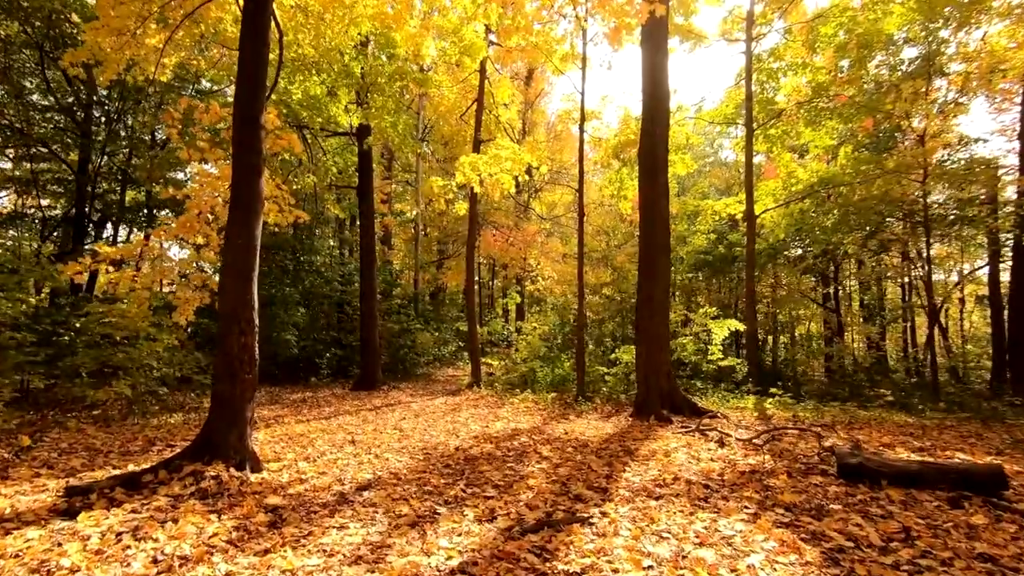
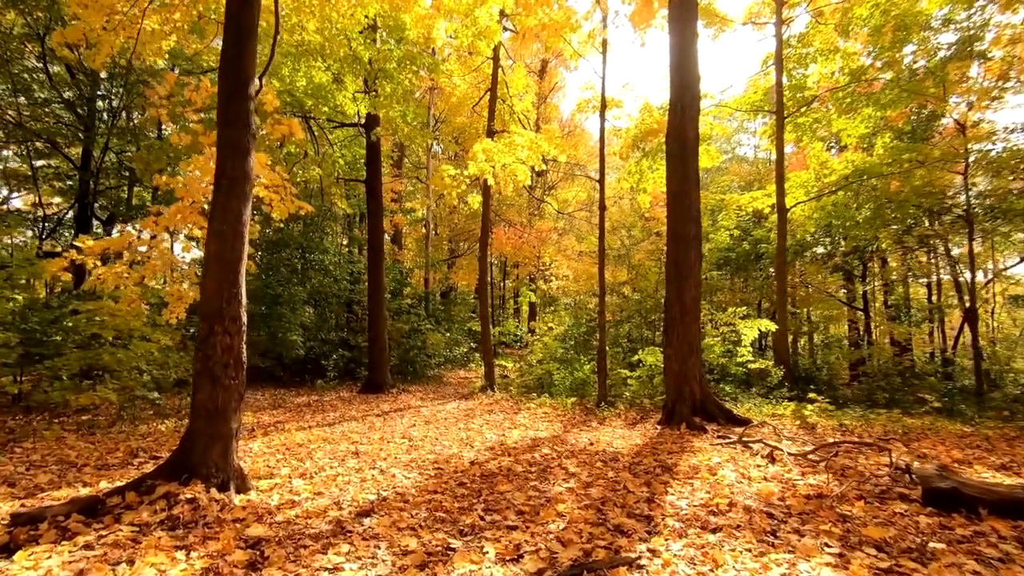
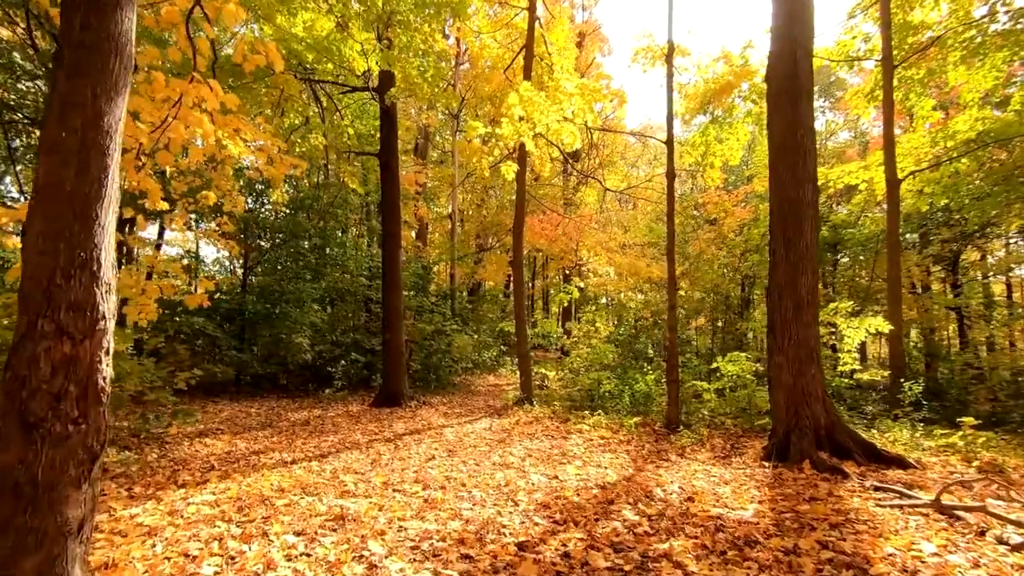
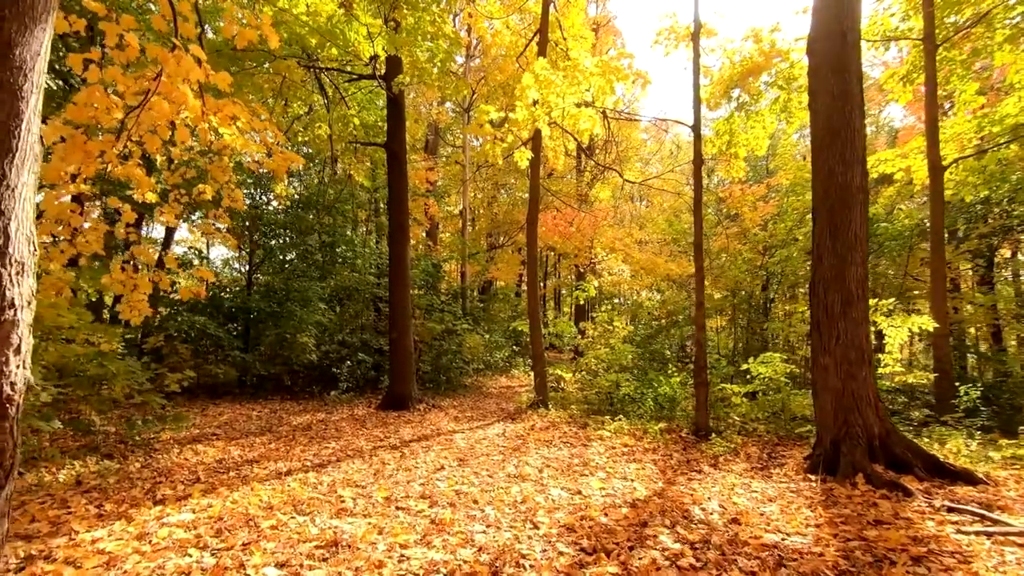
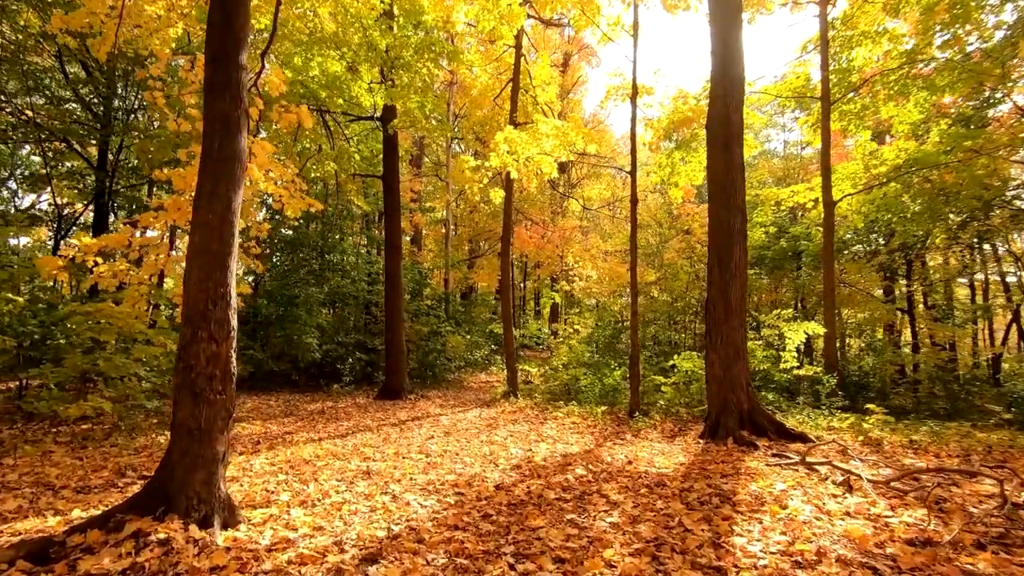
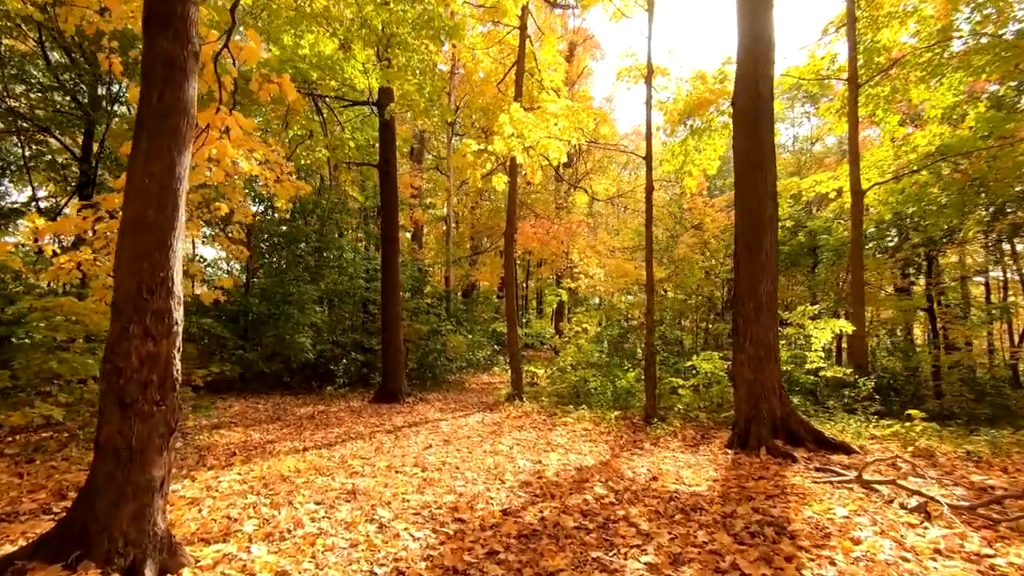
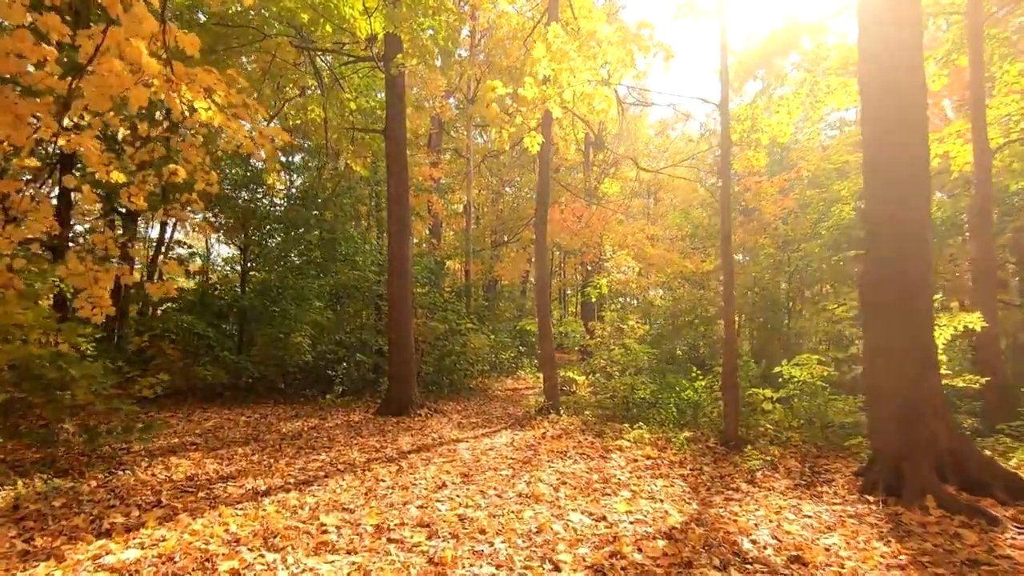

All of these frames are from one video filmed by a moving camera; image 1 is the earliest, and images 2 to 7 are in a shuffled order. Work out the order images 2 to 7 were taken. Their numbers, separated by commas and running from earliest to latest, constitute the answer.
2, 5, 6, 3, 4, 7
